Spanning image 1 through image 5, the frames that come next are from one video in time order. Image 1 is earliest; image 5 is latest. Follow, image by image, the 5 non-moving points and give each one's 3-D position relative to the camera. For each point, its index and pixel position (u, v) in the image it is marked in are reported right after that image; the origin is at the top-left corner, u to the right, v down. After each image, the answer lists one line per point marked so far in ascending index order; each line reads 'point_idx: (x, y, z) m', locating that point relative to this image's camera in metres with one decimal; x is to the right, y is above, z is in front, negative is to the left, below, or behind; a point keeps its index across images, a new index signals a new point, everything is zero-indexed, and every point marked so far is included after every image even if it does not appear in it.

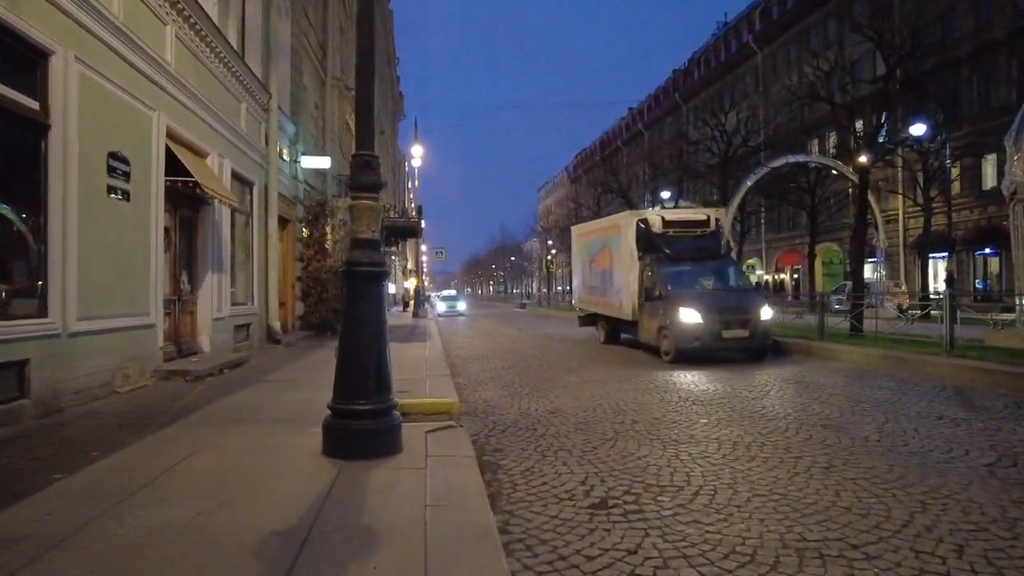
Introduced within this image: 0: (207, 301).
0: (-6.1, -0.3, +12.9) m
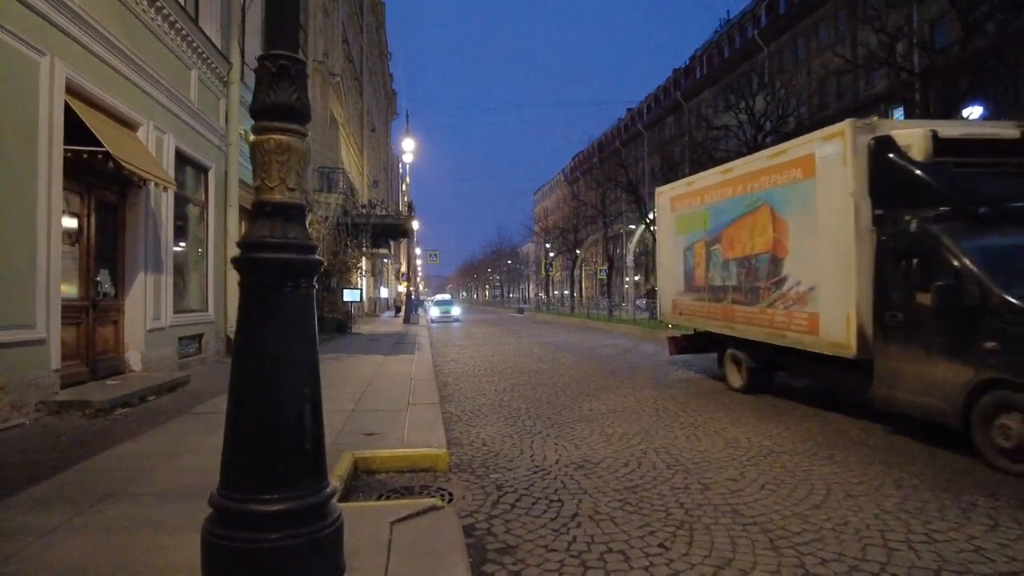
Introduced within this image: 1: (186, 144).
0: (-6.0, -0.3, +10.4) m
1: (-6.5, +2.9, +12.8) m
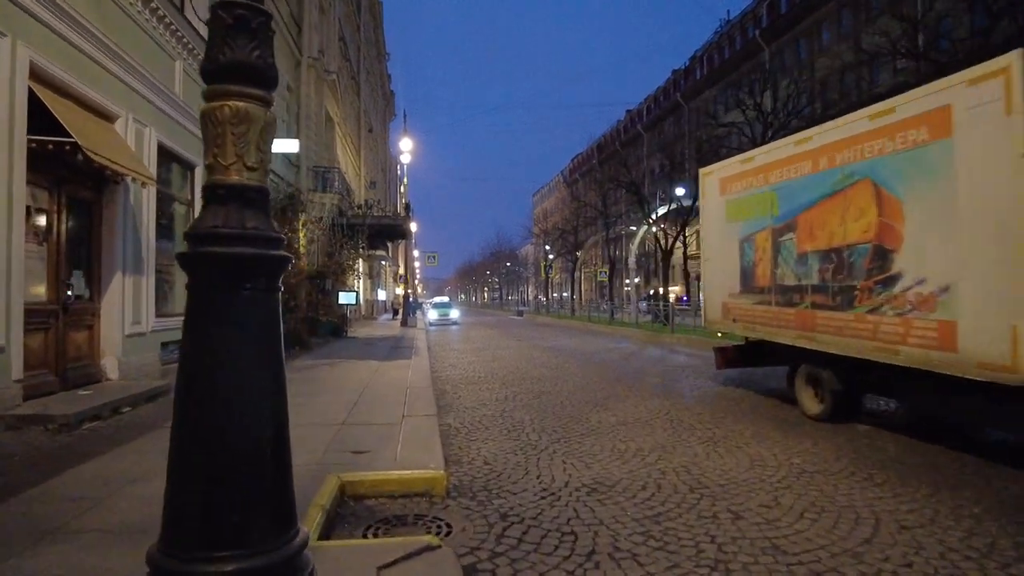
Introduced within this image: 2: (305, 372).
0: (-6.0, -0.4, +9.7) m
1: (-6.4, +2.8, +12.1) m
2: (-4.4, -1.8, +13.6) m
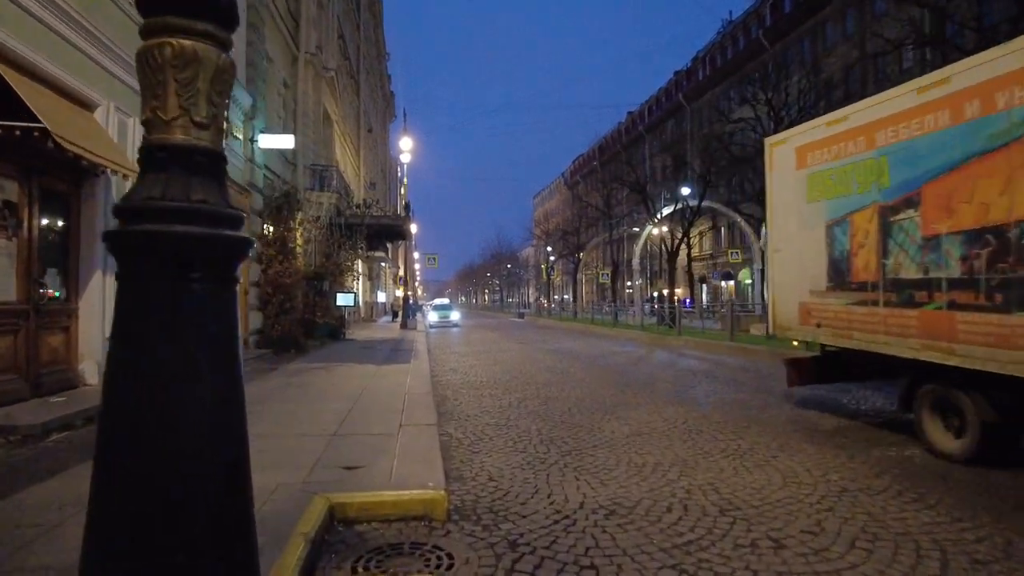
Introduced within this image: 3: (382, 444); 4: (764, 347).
0: (-5.9, -0.3, +9.1) m
1: (-6.4, +2.8, +11.6) m
2: (-4.3, -1.8, +13.0) m
3: (-1.4, -1.6, +6.8) m
4: (+6.4, -1.5, +16.3) m
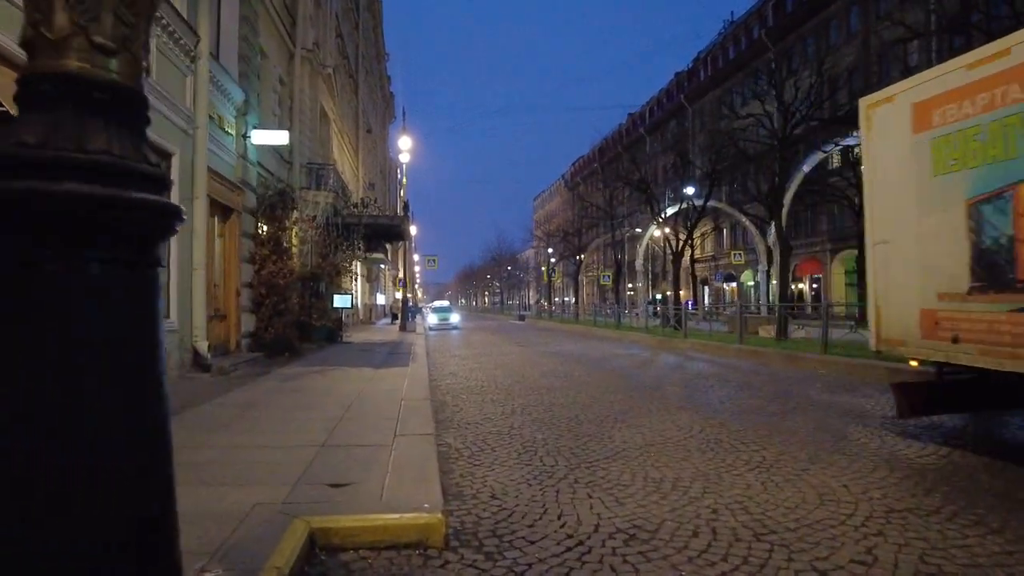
0: (-5.9, -0.3, +8.6) m
1: (-6.3, +2.8, +11.0) m
2: (-4.3, -1.8, +12.4) m
3: (-1.3, -1.6, +6.2) m
4: (+6.4, -1.5, +15.7) m
